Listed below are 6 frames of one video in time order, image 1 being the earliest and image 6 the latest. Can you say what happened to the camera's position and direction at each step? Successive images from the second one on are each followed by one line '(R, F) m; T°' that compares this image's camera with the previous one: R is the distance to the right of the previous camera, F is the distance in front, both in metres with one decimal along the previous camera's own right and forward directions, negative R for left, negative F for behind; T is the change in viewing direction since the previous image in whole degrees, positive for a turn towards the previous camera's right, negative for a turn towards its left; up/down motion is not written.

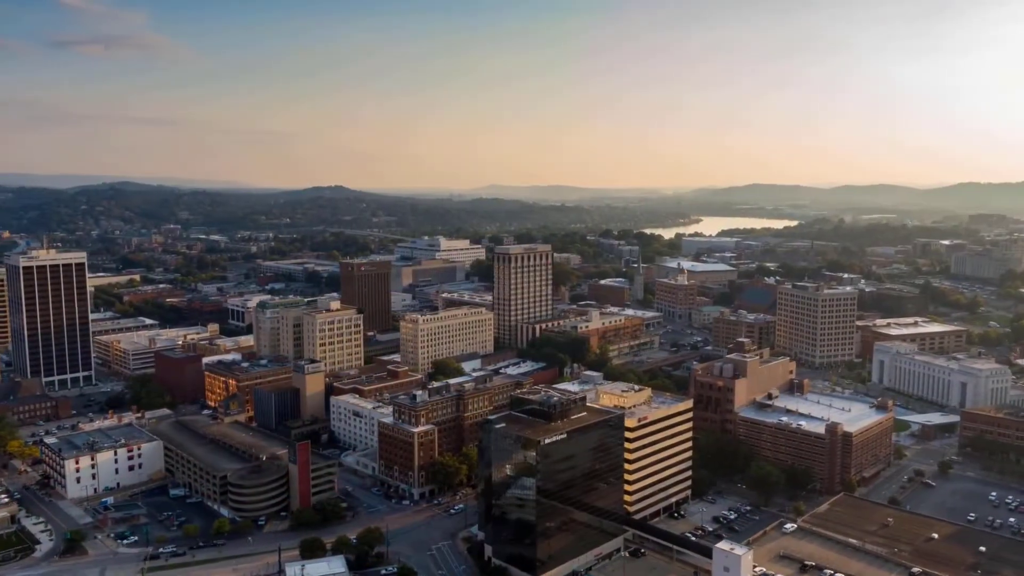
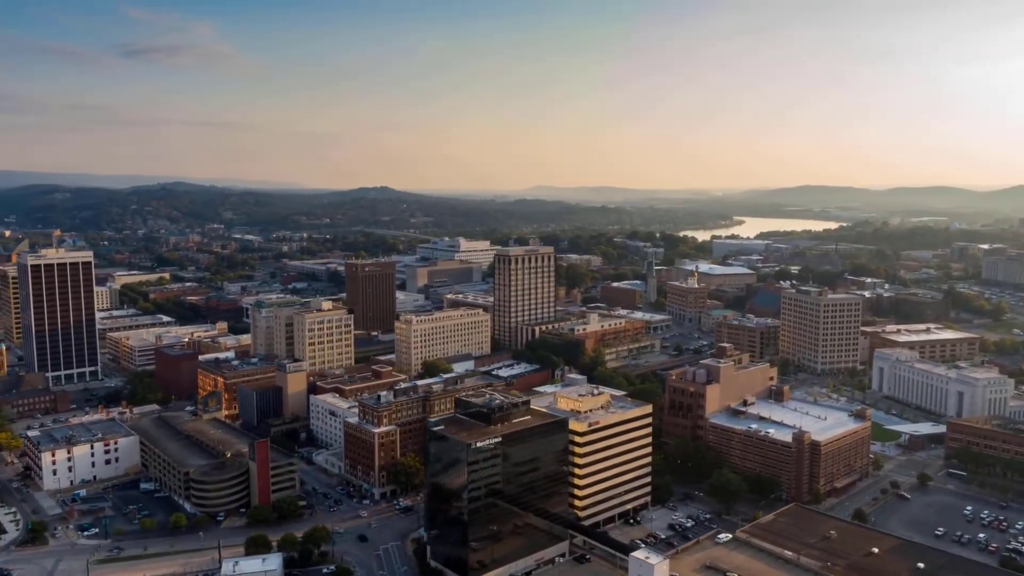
(+4.3, +0.2) m; -3°
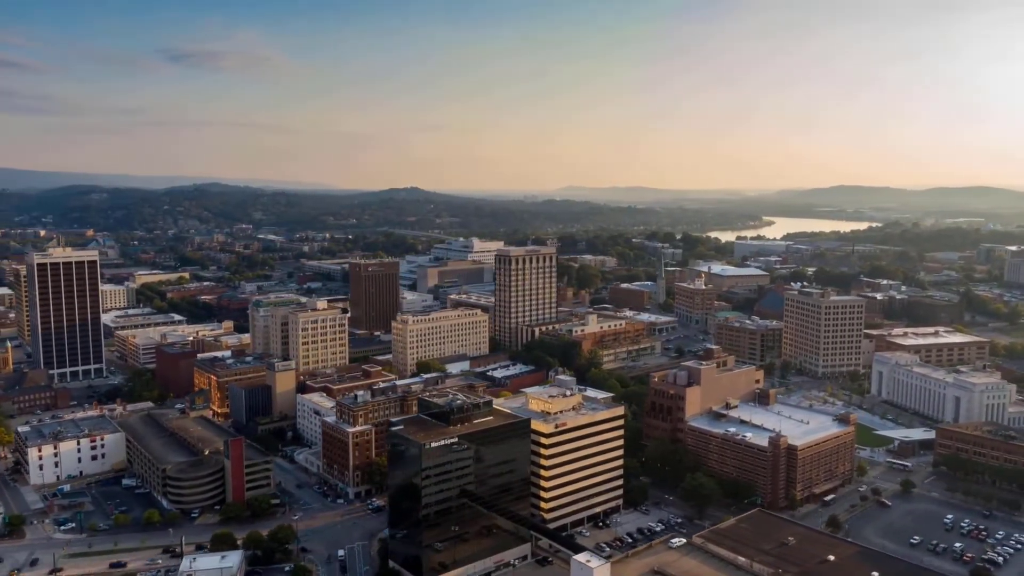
(+2.9, +0.1) m; -2°
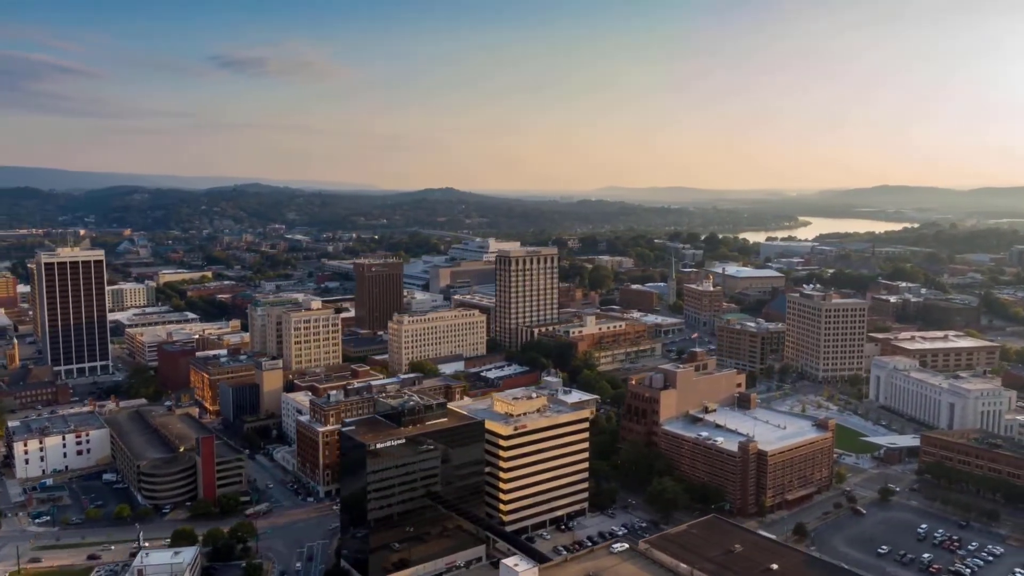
(+3.5, +0.2) m; -3°
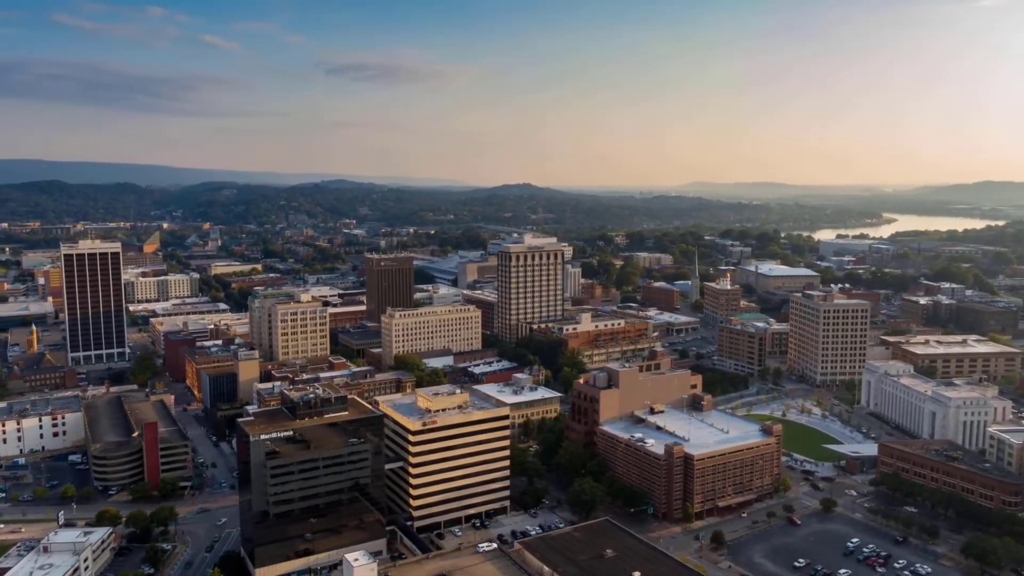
(+7.7, +0.7) m; -6°
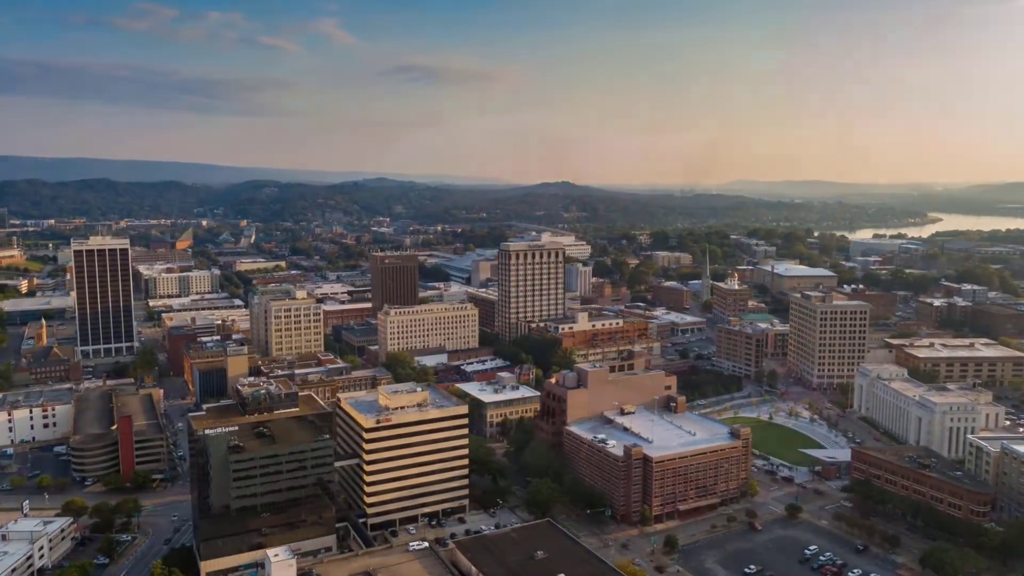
(+3.9, +0.3) m; -3°
